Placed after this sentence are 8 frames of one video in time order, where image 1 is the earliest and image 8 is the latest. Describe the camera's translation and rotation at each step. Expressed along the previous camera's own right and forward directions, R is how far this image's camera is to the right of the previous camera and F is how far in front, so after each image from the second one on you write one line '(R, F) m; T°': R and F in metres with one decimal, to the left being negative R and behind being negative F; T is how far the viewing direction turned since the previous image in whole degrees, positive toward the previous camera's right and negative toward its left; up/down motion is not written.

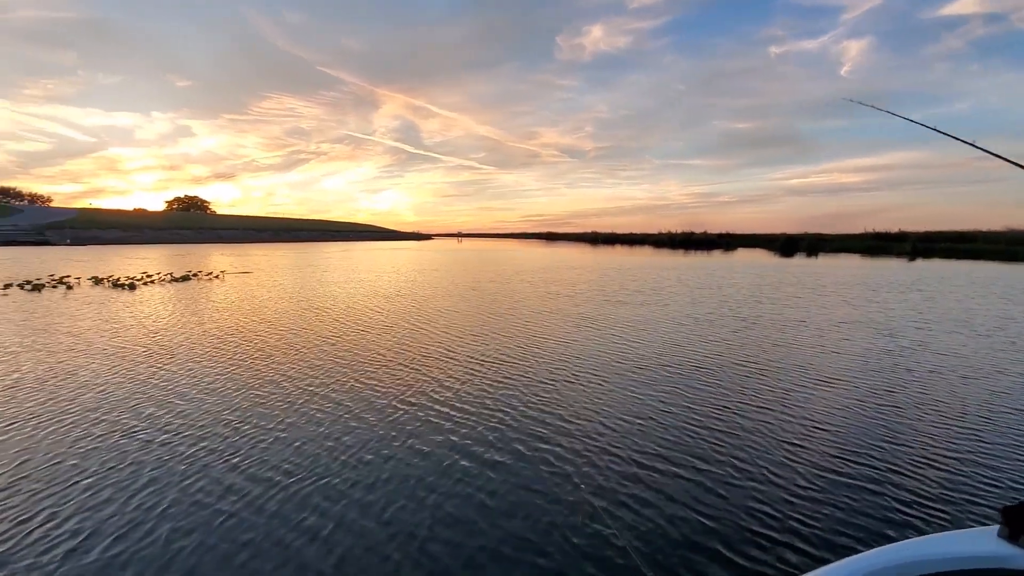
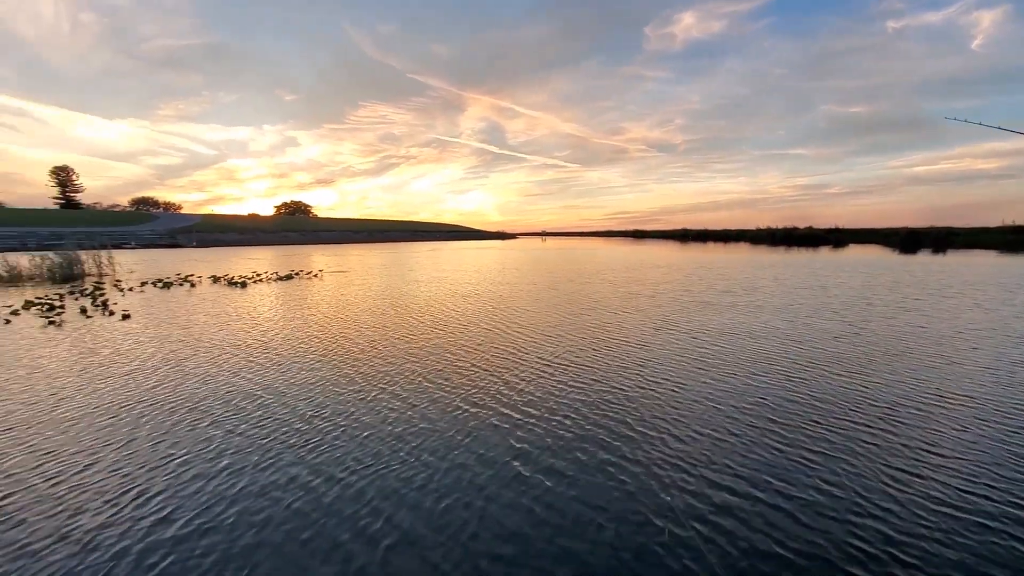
(+0.3, +0.2) m; -9°
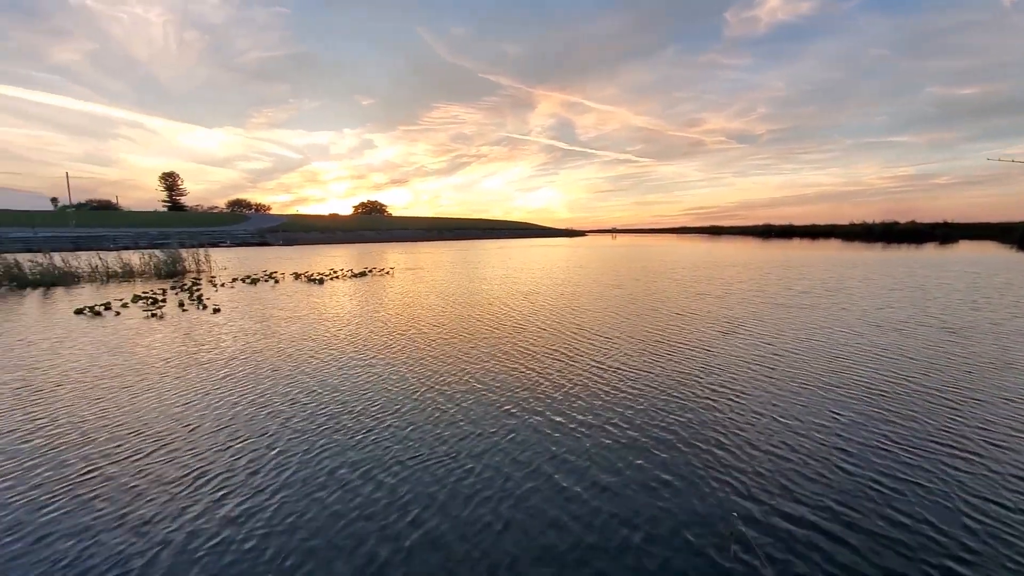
(+0.5, +0.2) m; -8°
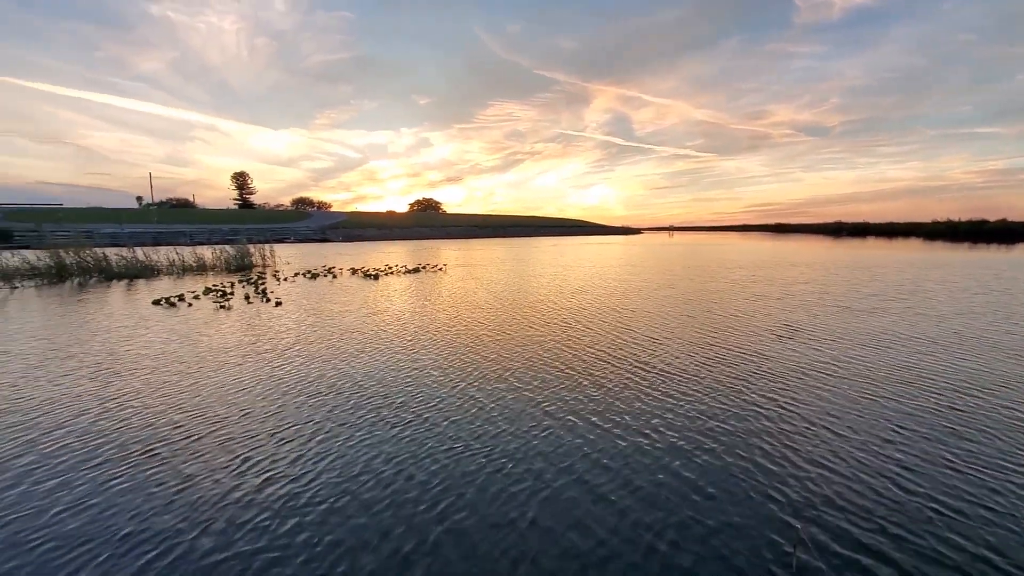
(+0.3, +0.1) m; -6°
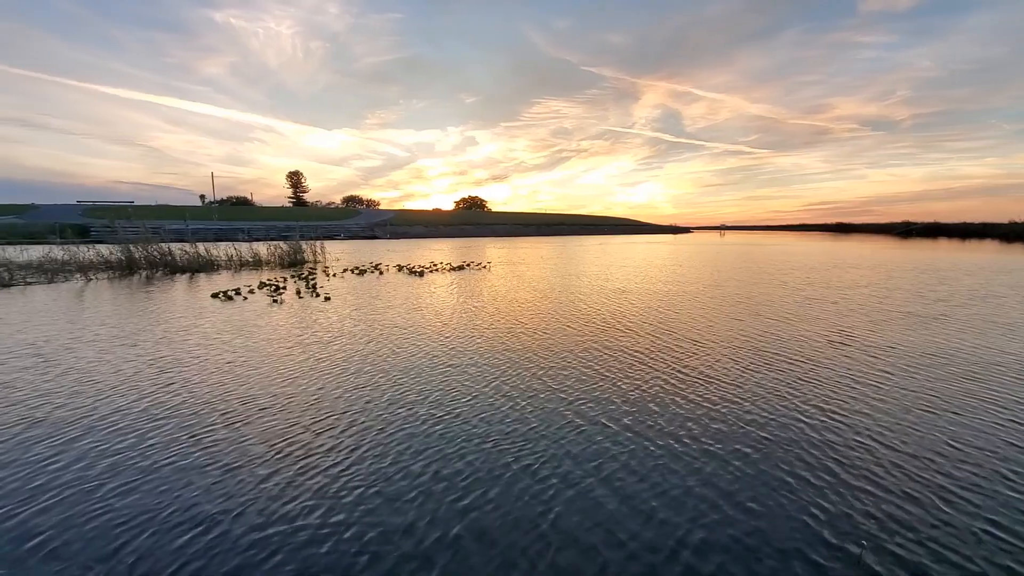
(+0.2, +0.1) m; -5°
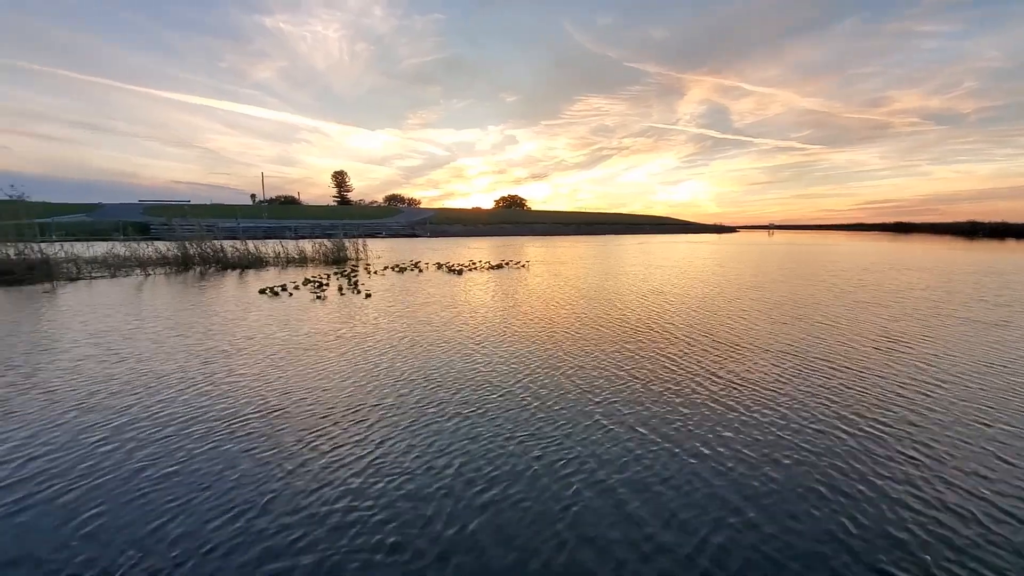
(+0.1, +0.1) m; -4°
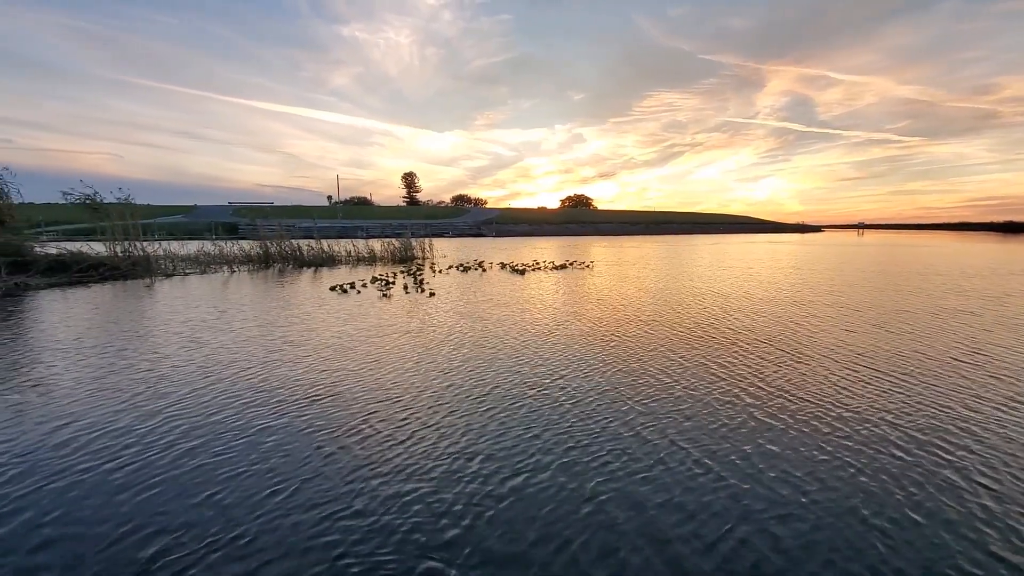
(+0.4, +0.2) m; -7°
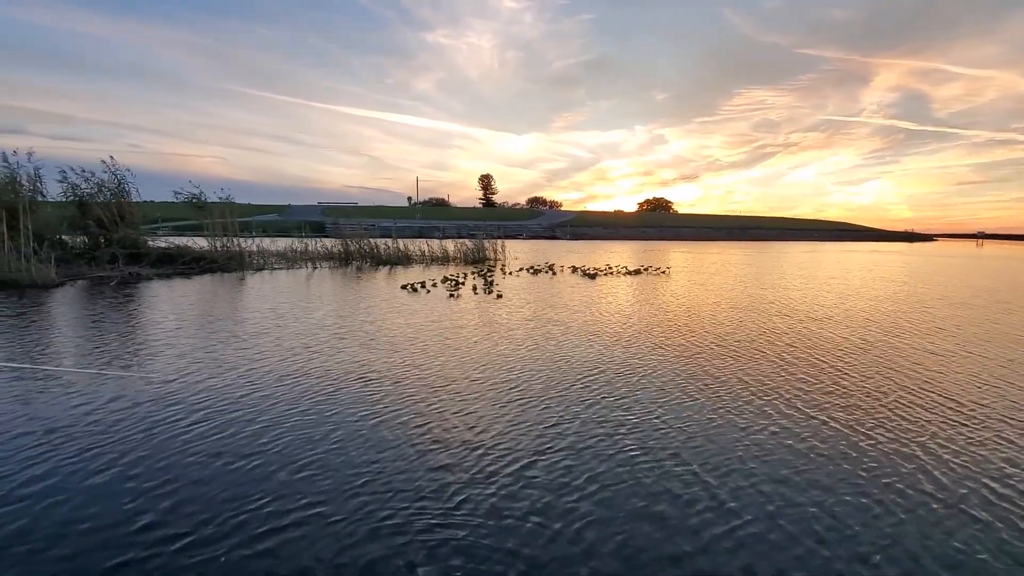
(+0.5, +0.3) m; -8°
